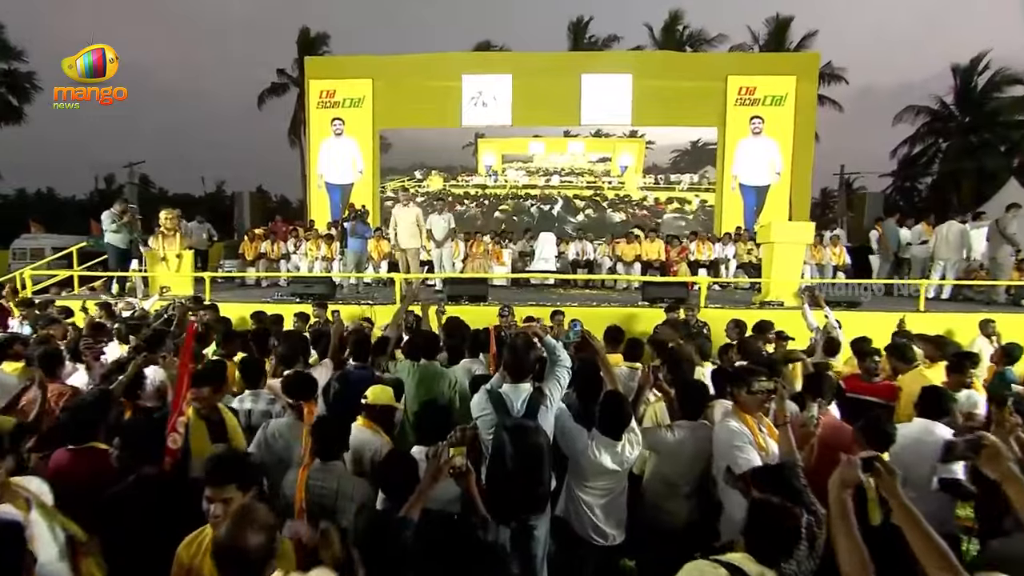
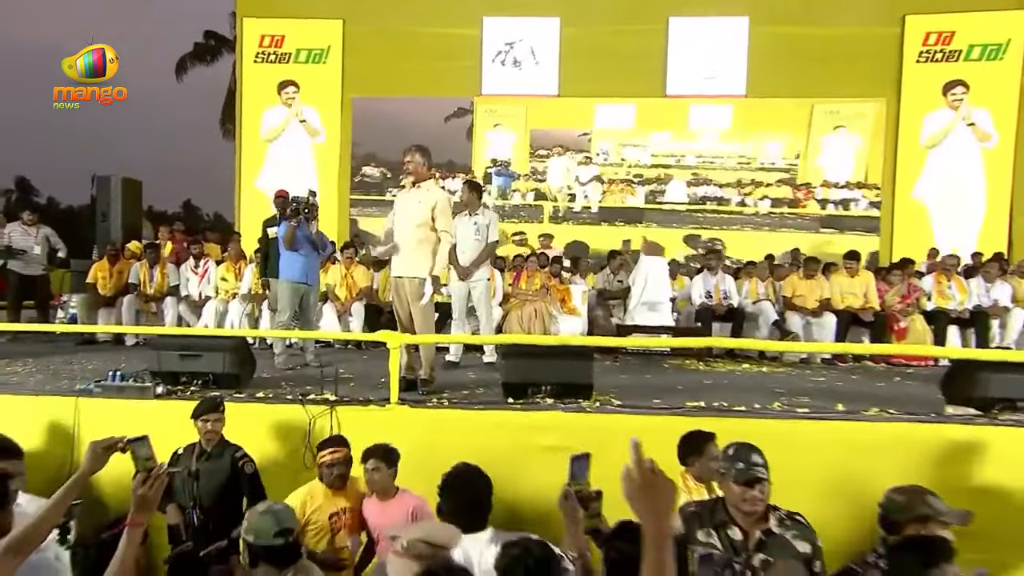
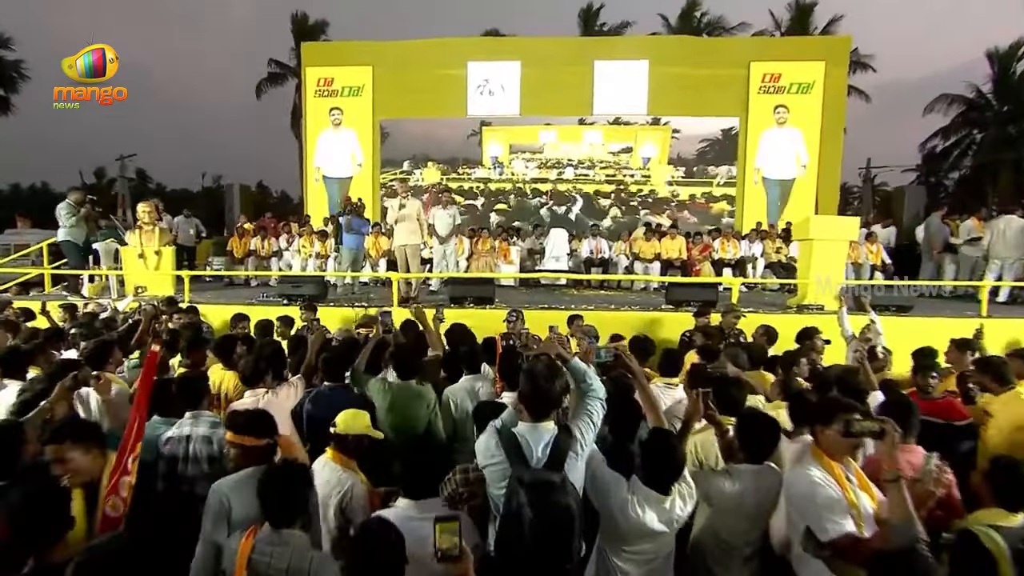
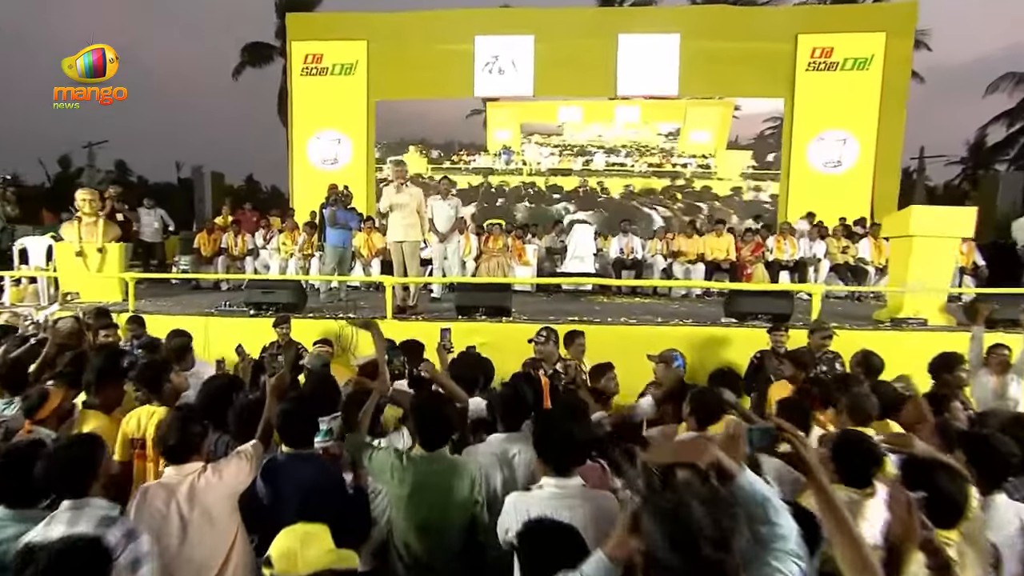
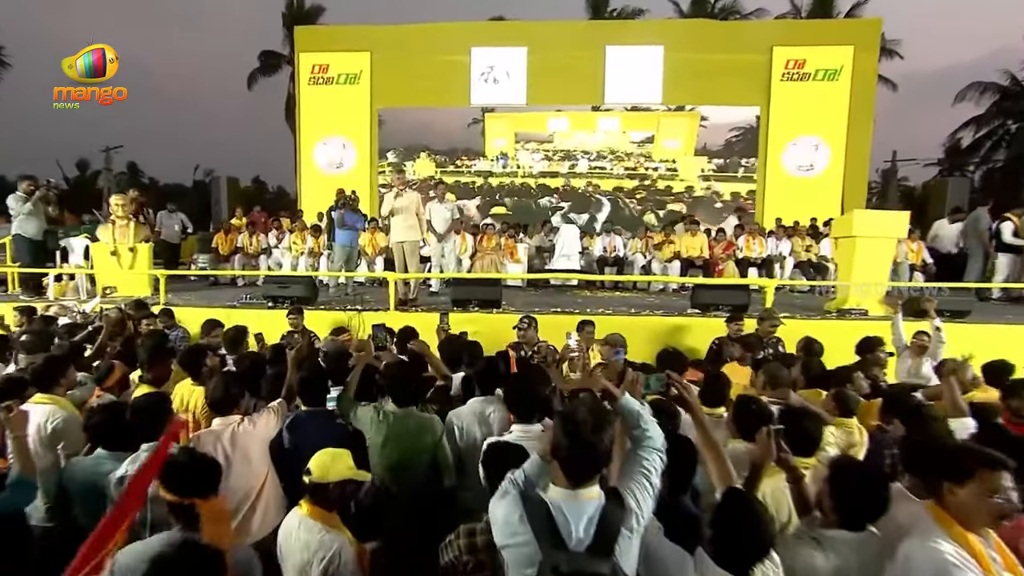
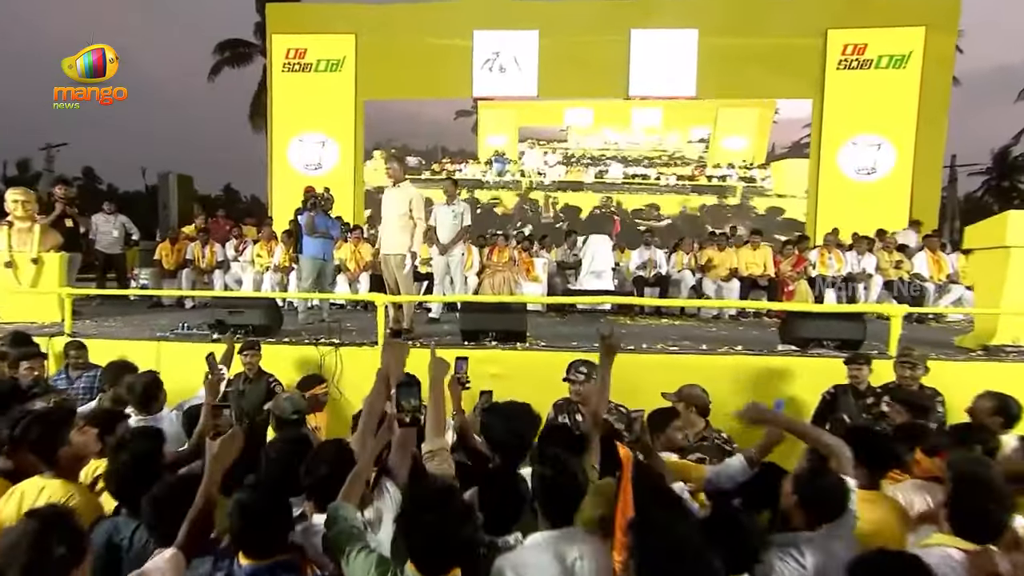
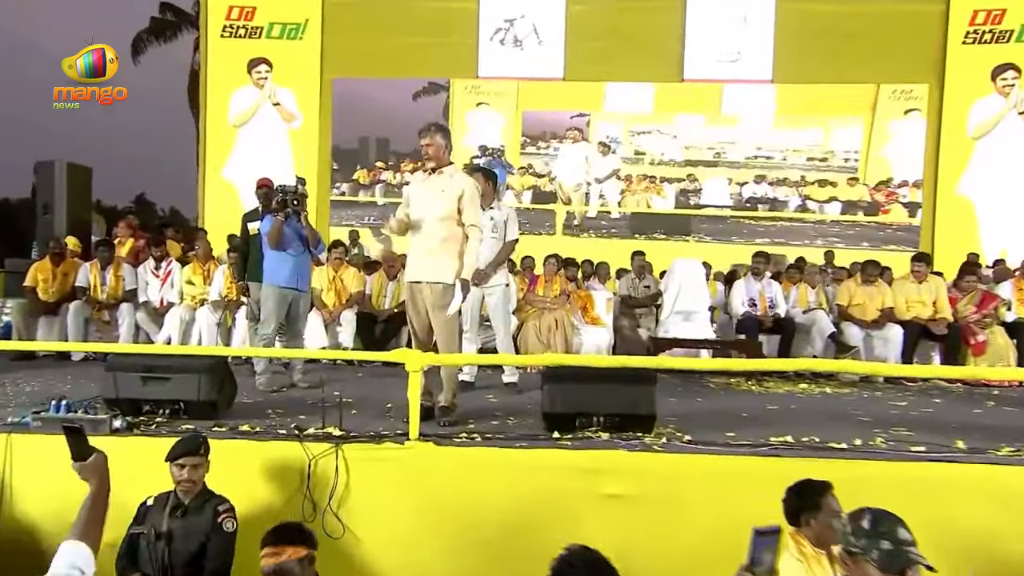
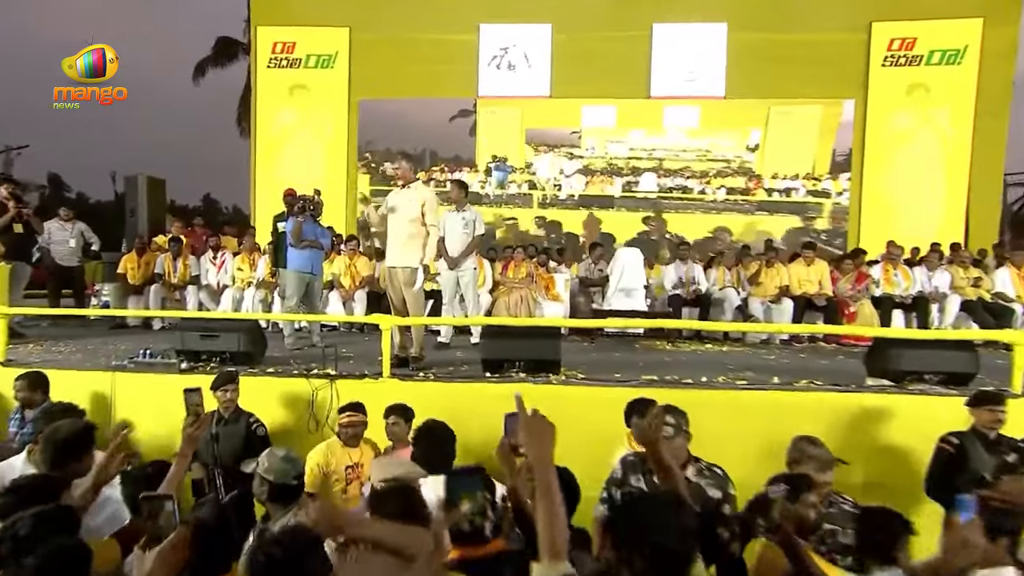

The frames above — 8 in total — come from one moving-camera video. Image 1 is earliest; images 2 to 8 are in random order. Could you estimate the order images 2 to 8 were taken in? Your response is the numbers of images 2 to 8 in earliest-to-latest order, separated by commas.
3, 5, 4, 6, 8, 2, 7
